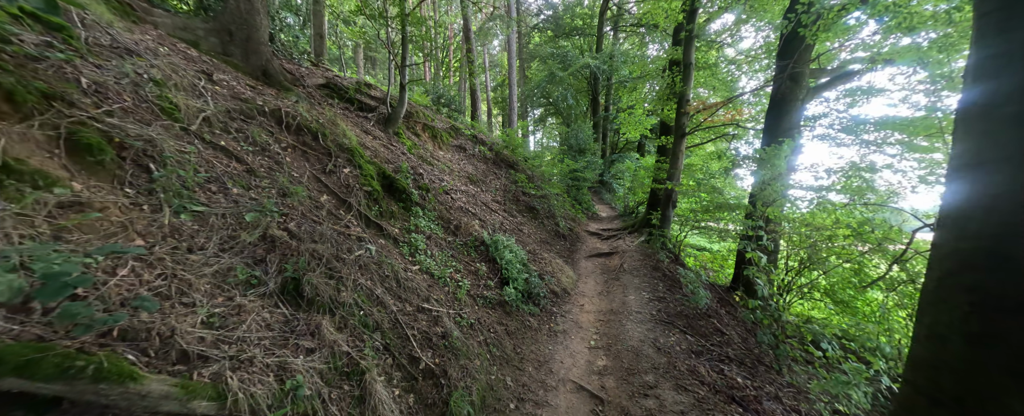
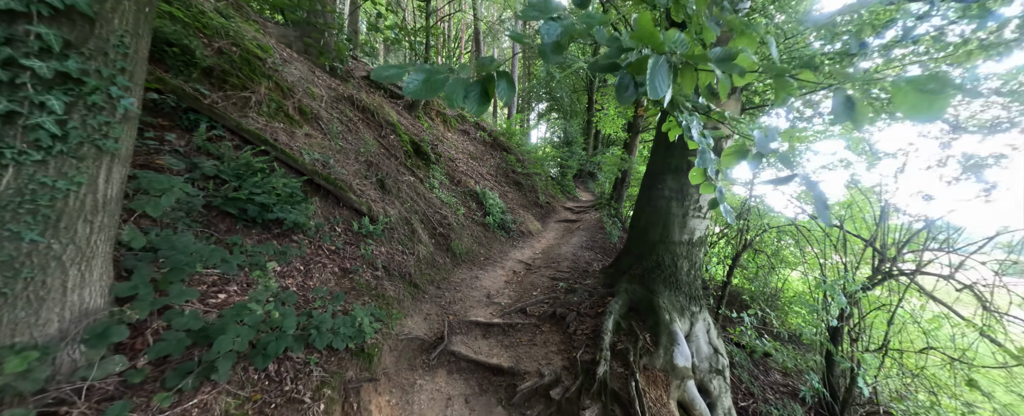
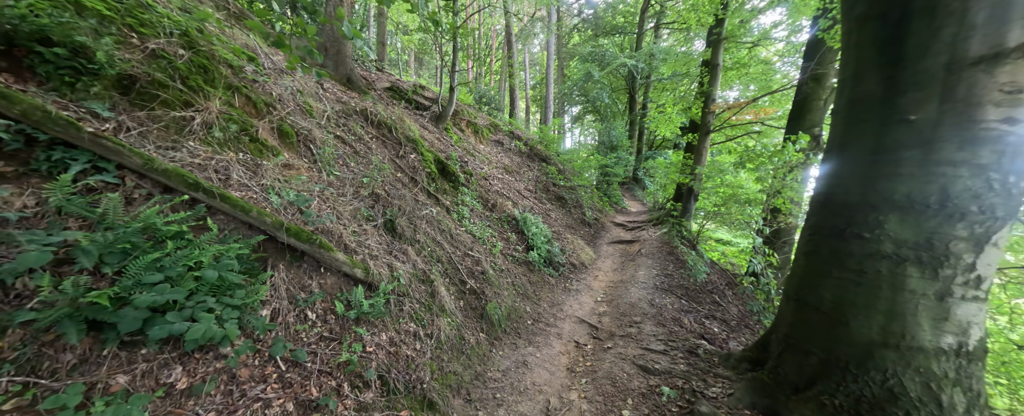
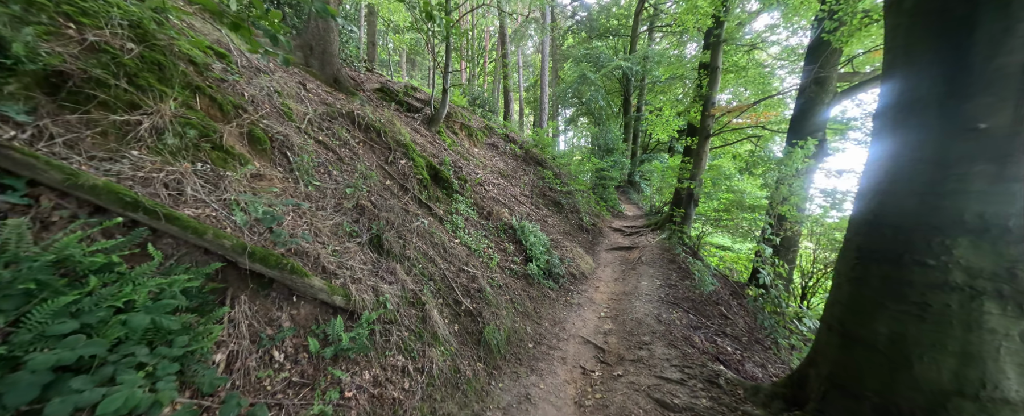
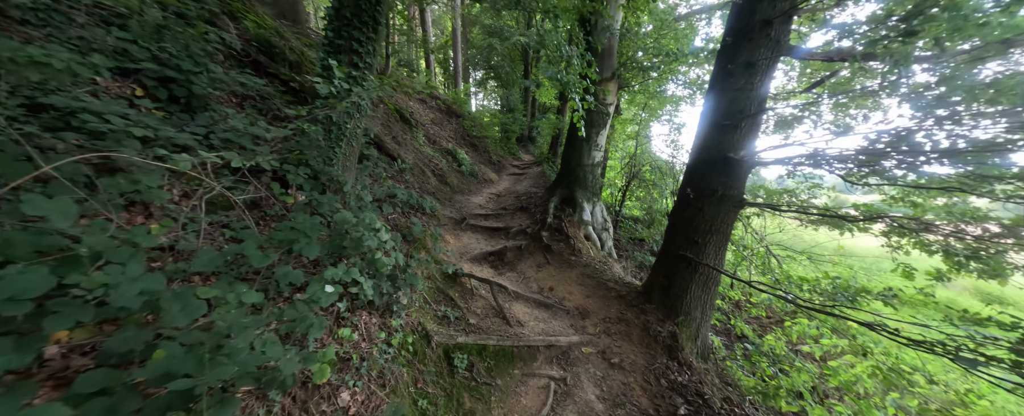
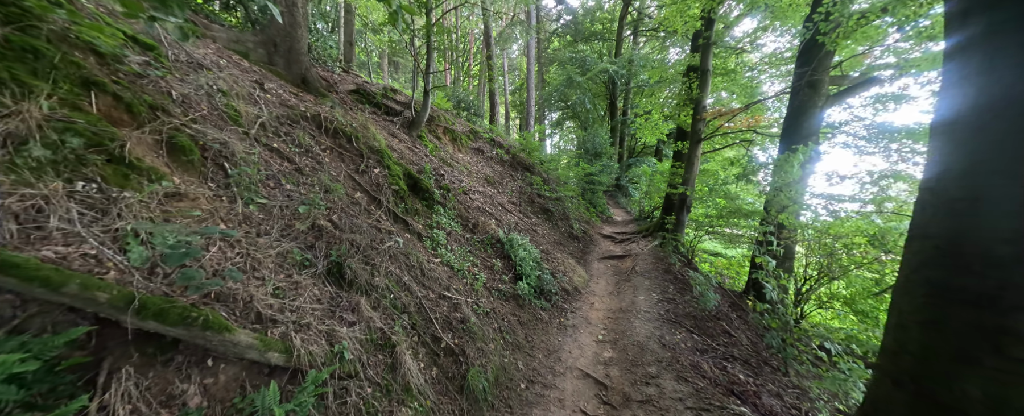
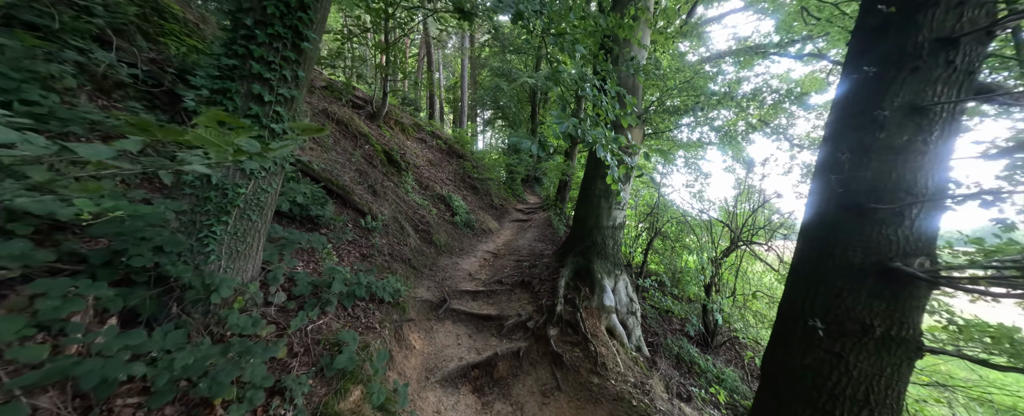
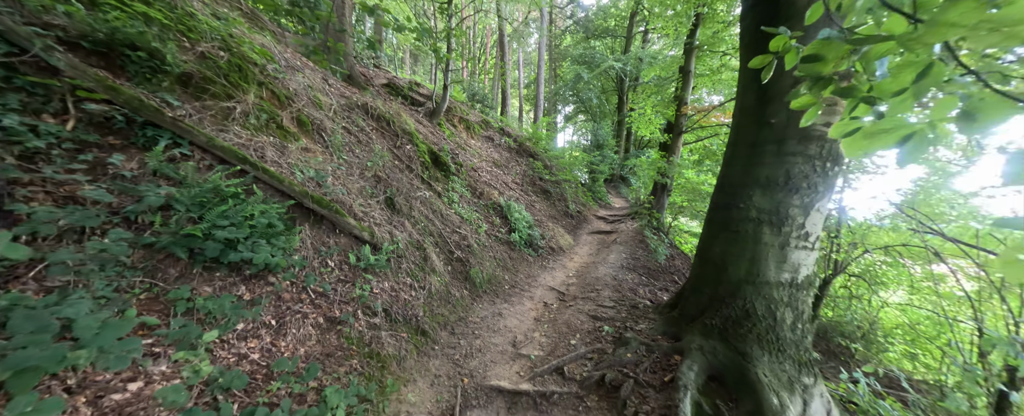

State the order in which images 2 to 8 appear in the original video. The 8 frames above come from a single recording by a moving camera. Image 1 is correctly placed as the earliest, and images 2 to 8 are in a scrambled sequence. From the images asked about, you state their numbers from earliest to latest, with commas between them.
6, 4, 3, 8, 2, 7, 5
